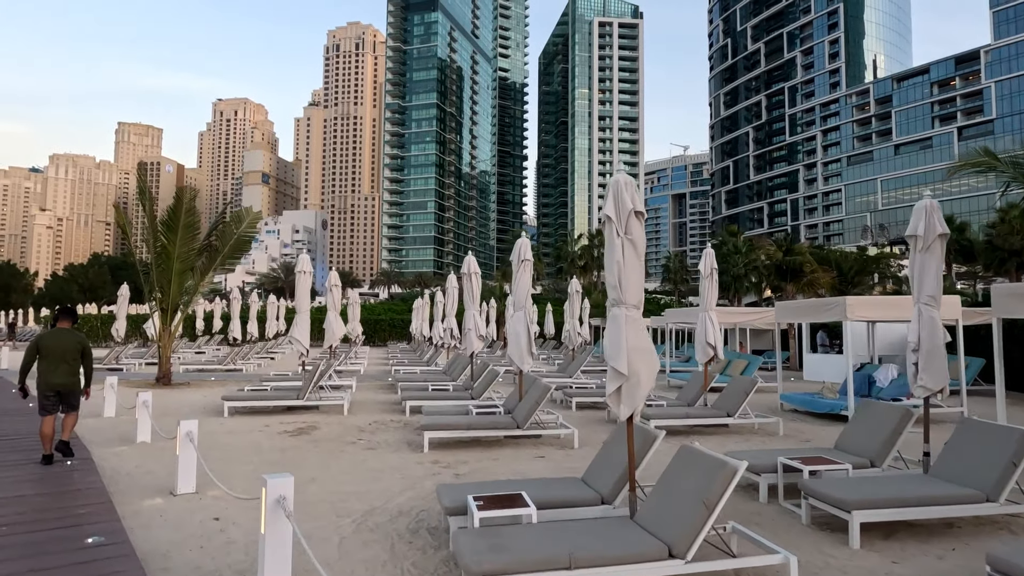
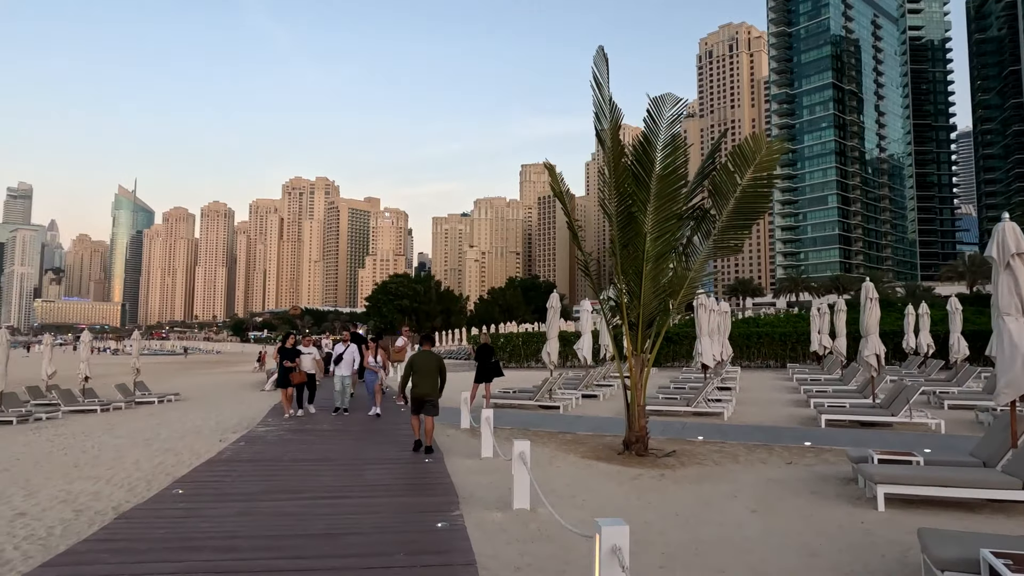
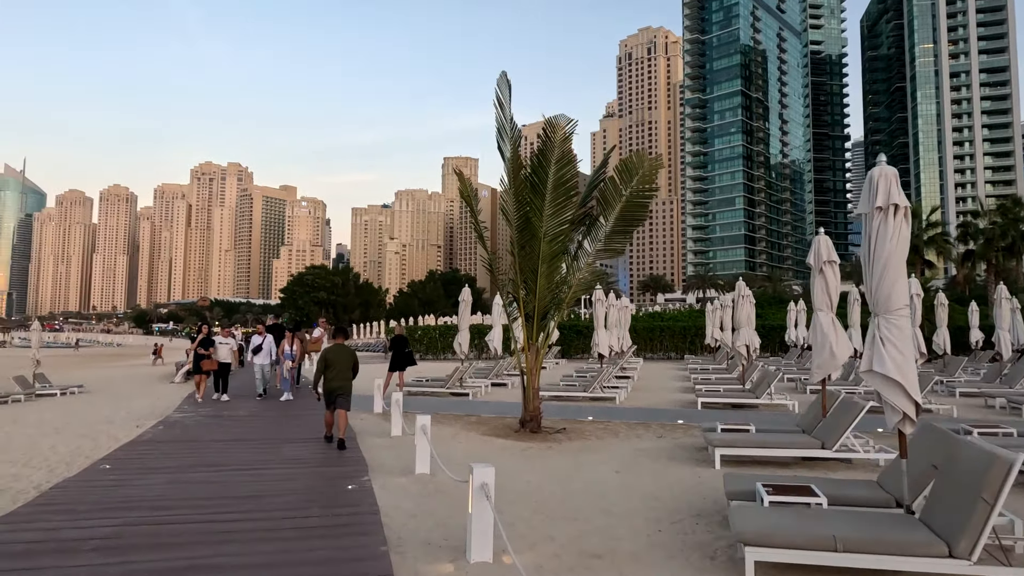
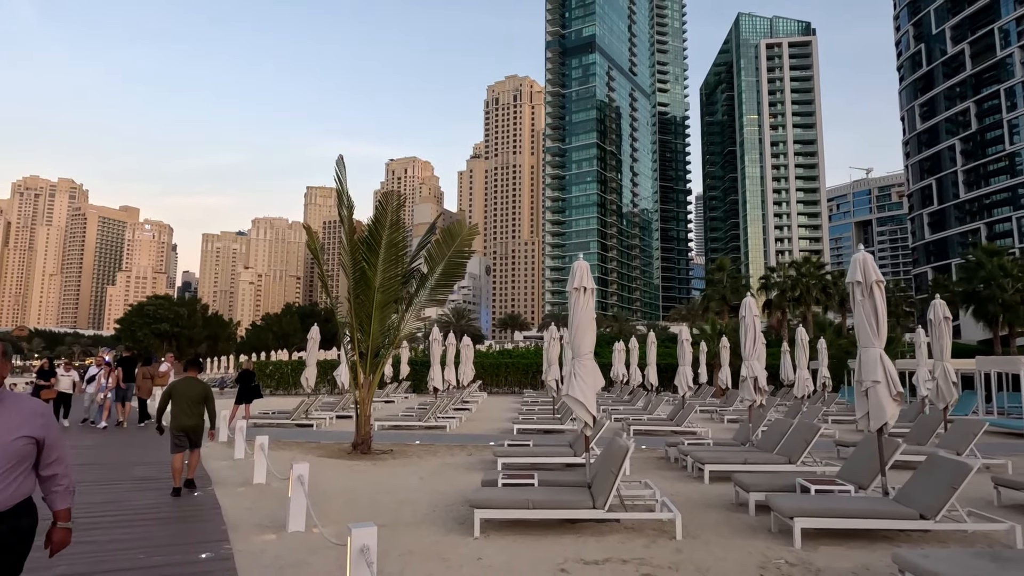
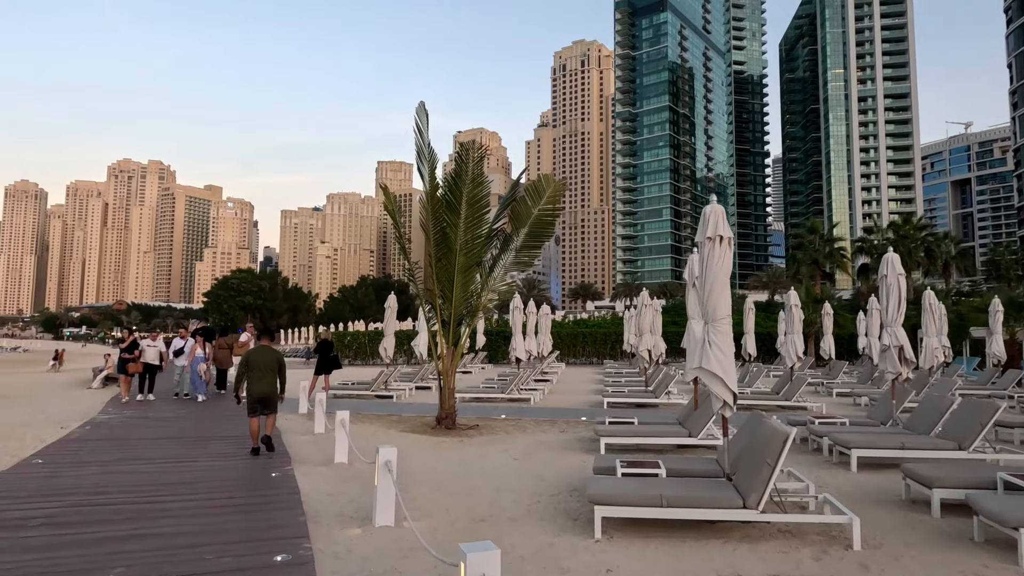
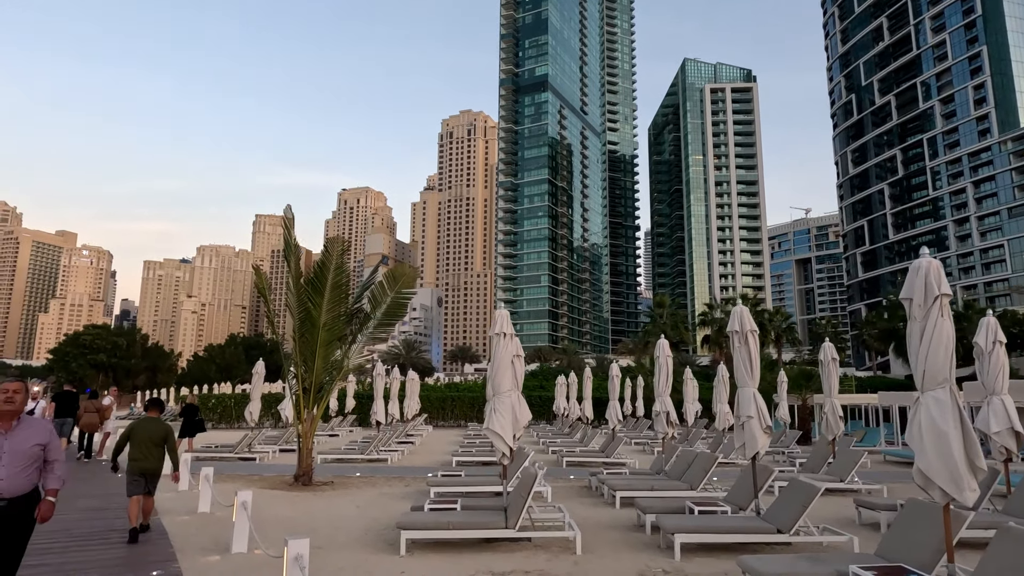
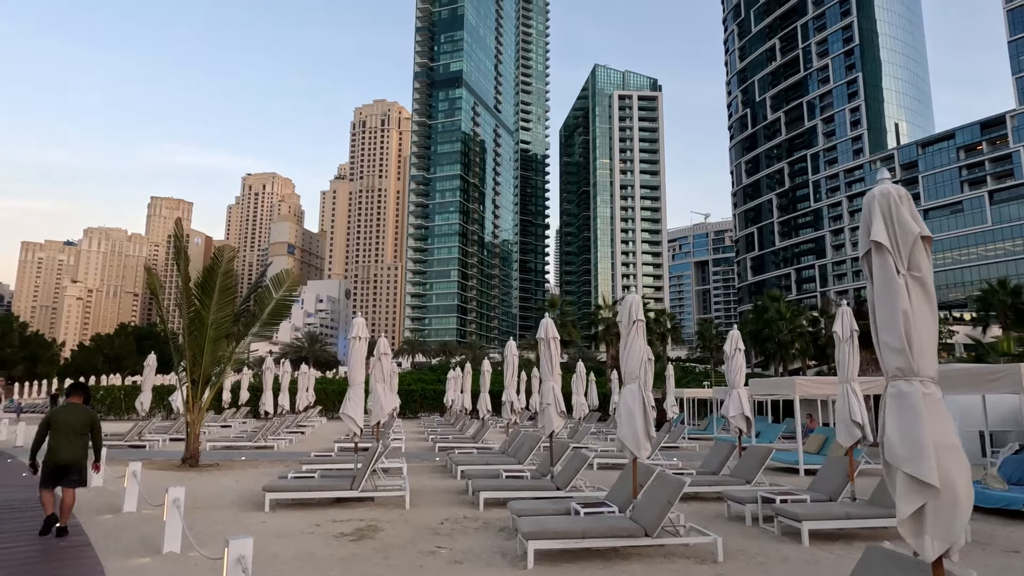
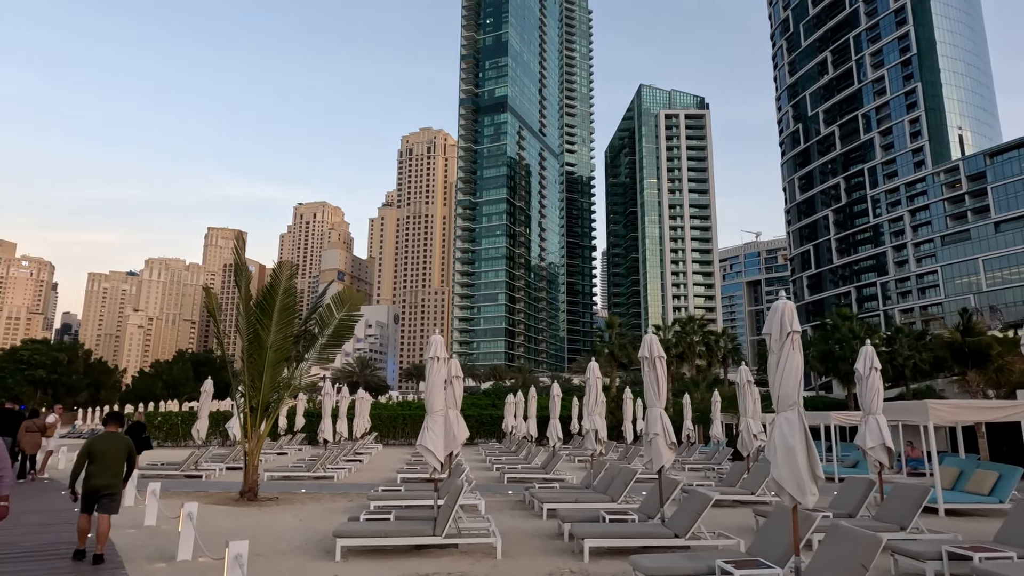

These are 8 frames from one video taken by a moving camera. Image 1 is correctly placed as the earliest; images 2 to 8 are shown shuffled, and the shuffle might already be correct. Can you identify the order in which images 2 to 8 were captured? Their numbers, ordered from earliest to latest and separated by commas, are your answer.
7, 8, 6, 4, 5, 3, 2
